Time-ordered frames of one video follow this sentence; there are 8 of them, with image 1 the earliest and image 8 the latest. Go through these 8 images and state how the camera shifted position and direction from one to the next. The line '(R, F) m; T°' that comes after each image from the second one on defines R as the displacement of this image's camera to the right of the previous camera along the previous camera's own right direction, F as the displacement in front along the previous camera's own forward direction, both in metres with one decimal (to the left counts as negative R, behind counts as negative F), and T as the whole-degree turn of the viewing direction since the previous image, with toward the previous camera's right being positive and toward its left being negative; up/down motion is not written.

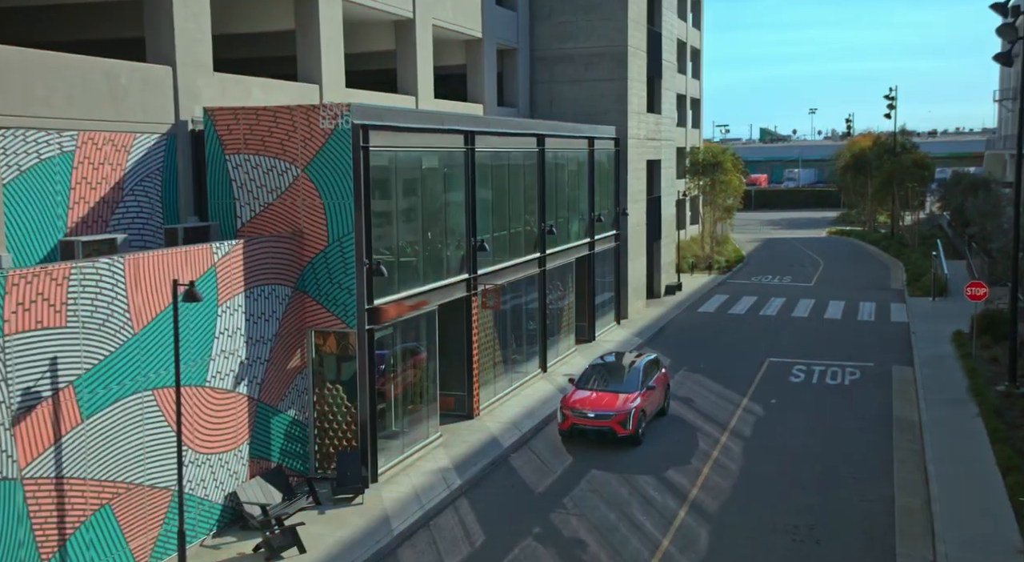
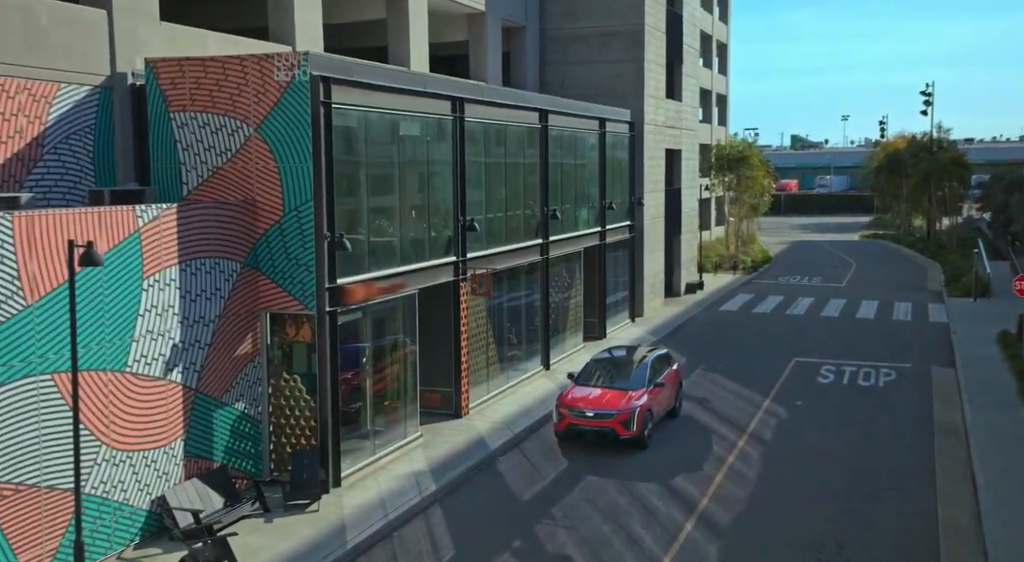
(+0.8, +2.5) m; -2°
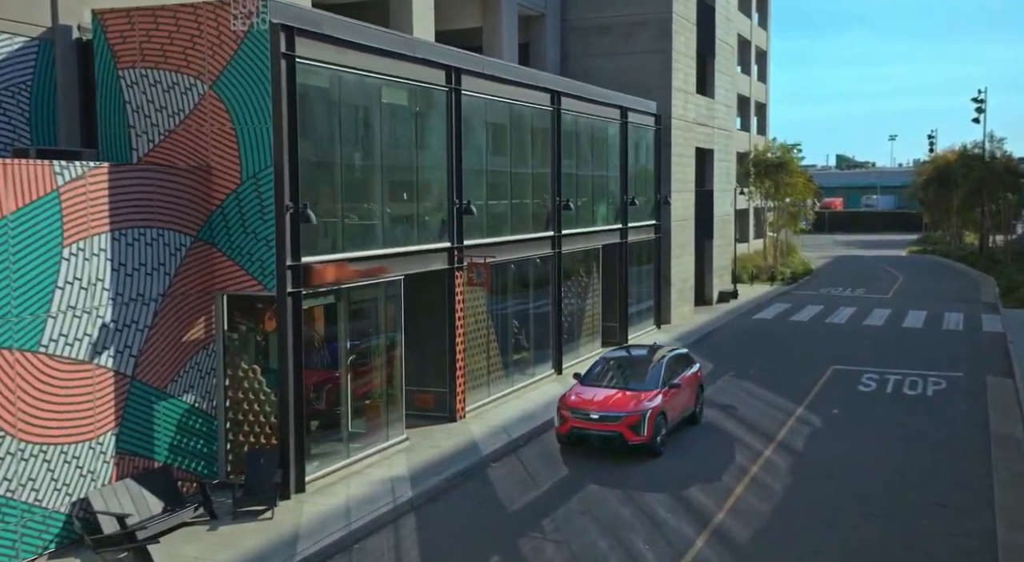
(+0.9, +2.1) m; -3°
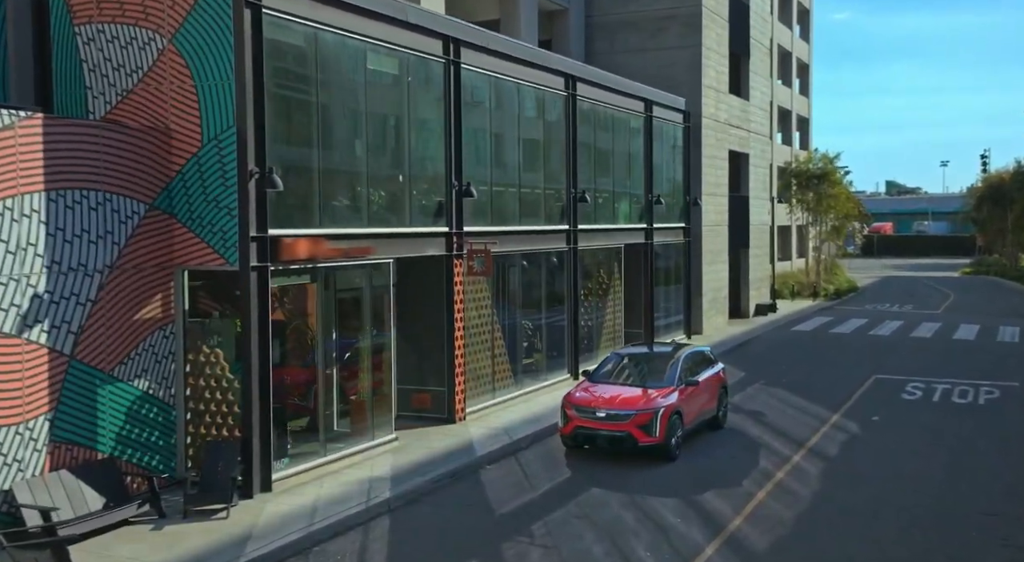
(+0.8, +1.6) m; -3°
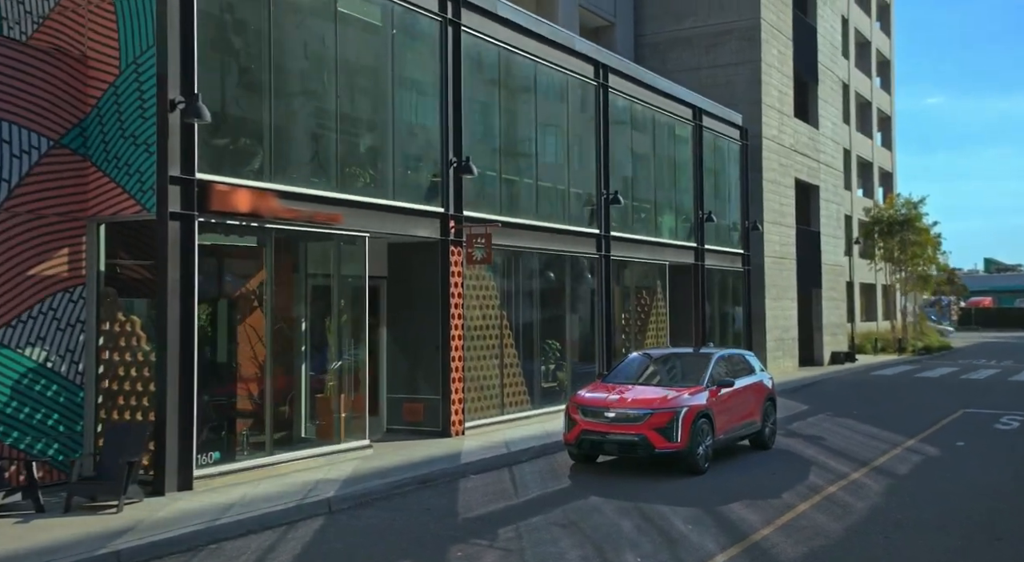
(+1.3, +2.6) m; -5°
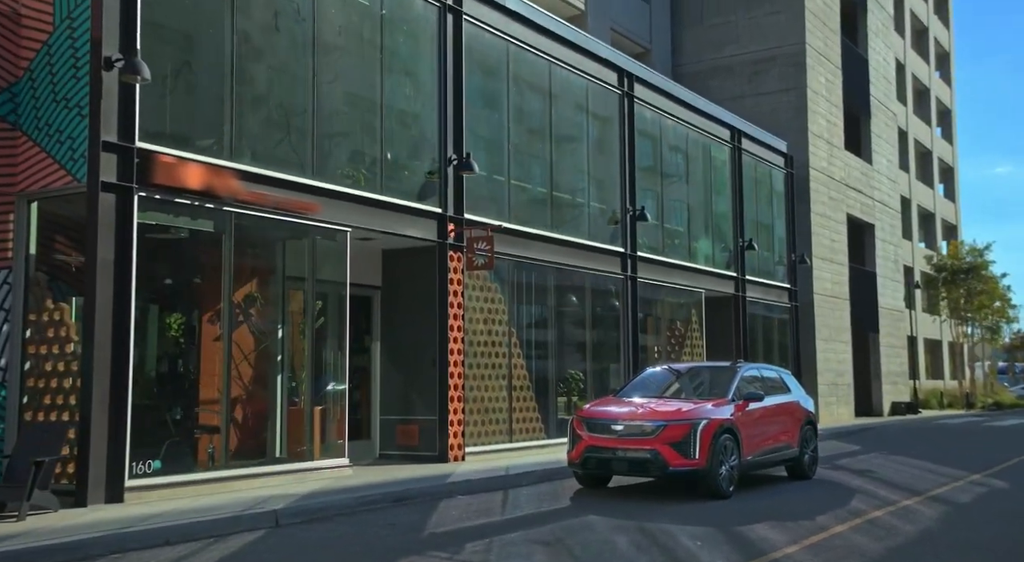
(+0.8, +1.5) m; -4°
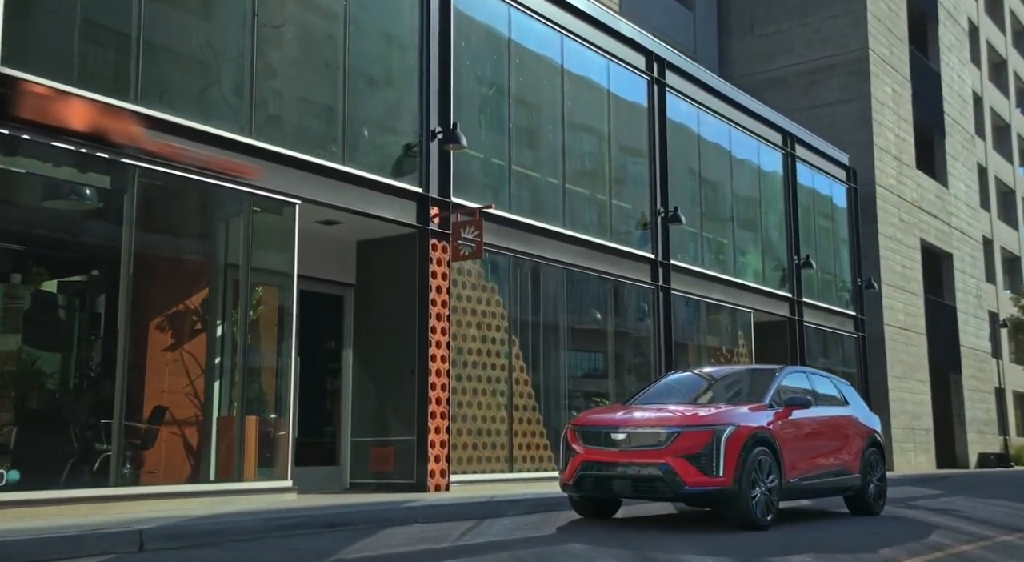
(+0.9, +2.4) m; -4°
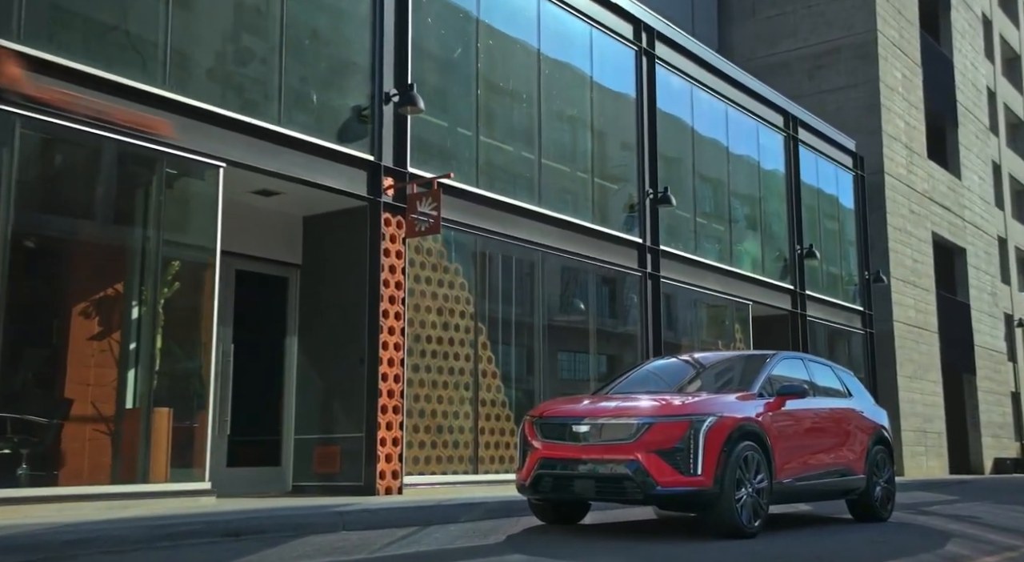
(+0.5, +1.3) m; -1°
